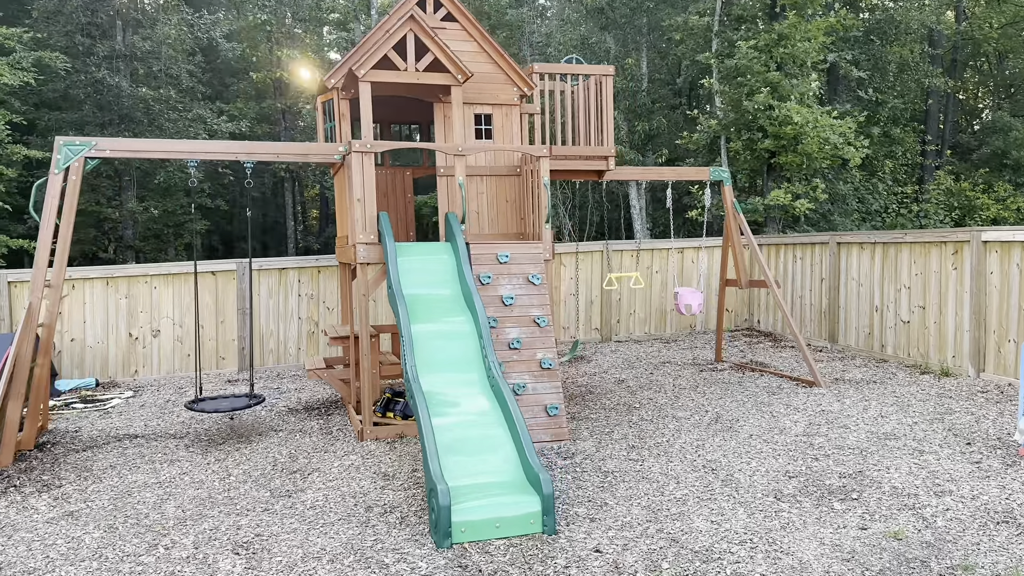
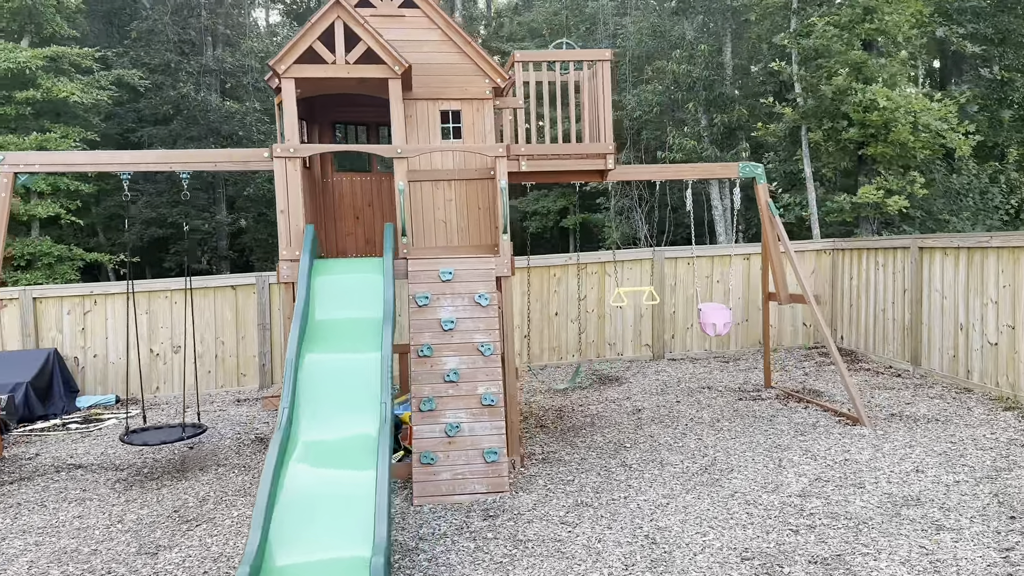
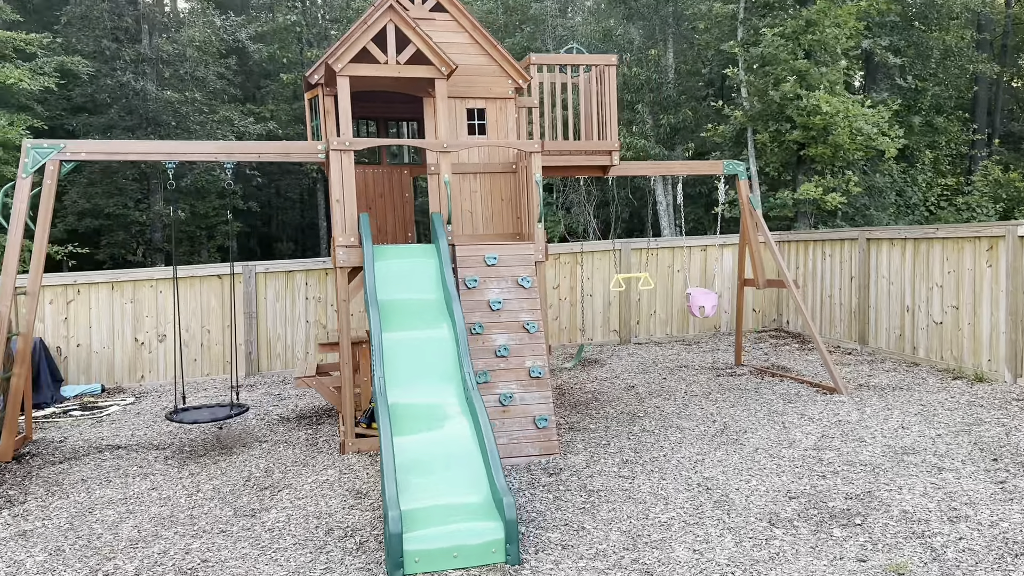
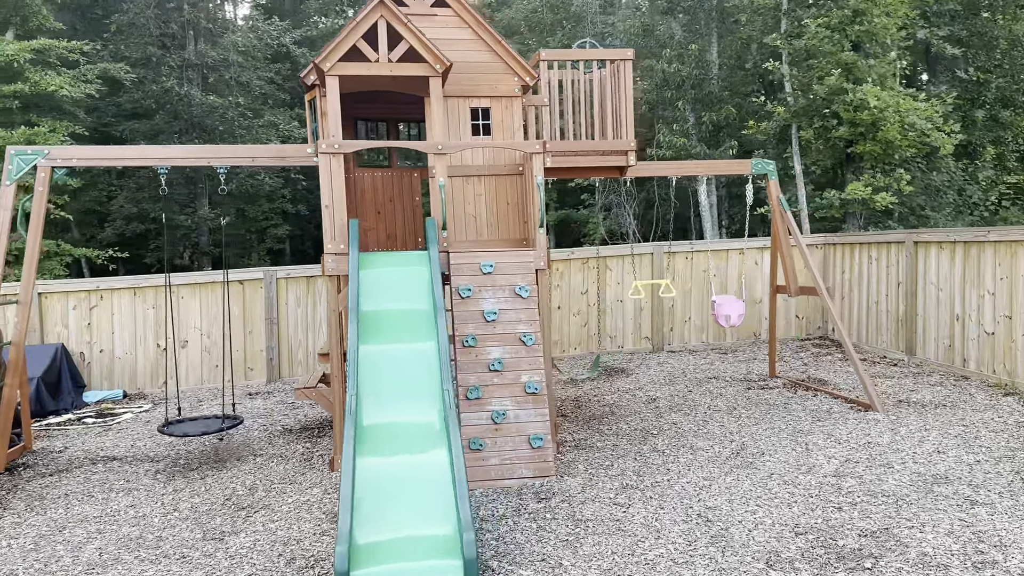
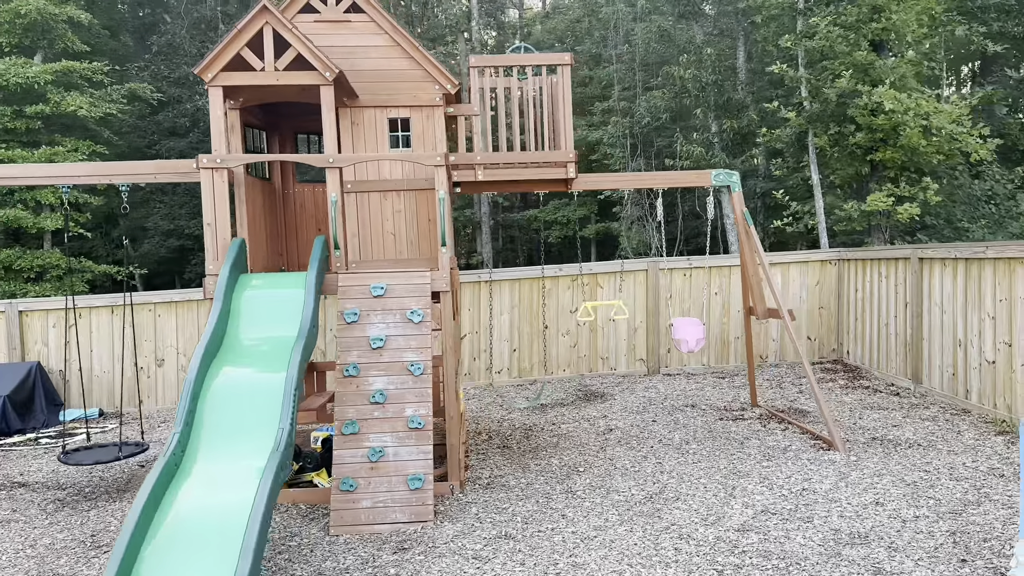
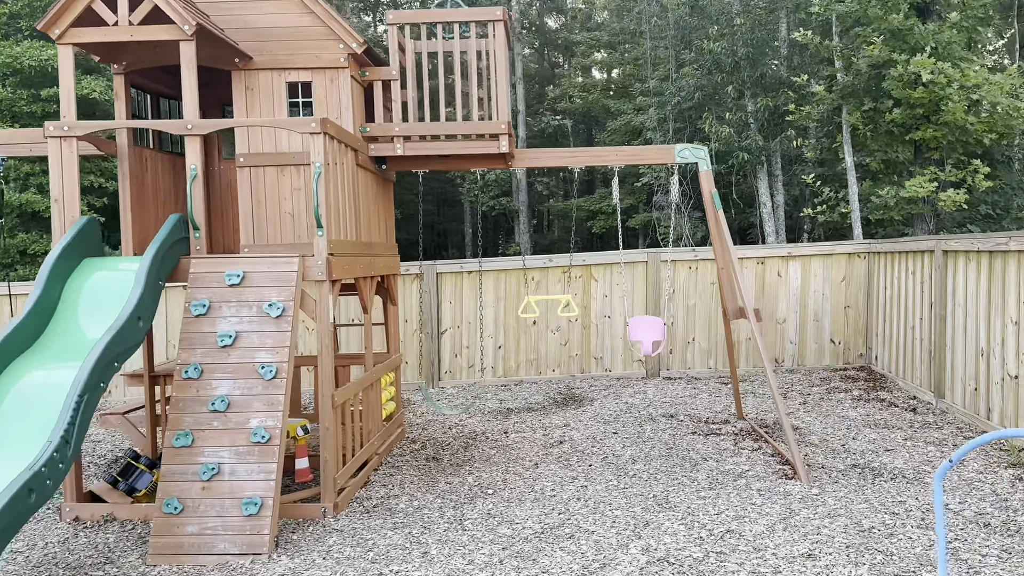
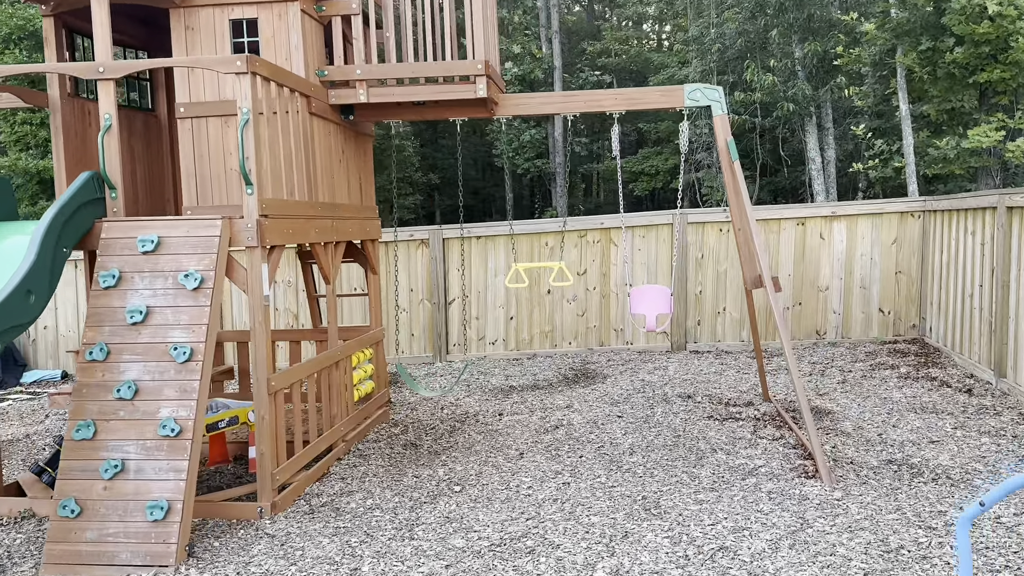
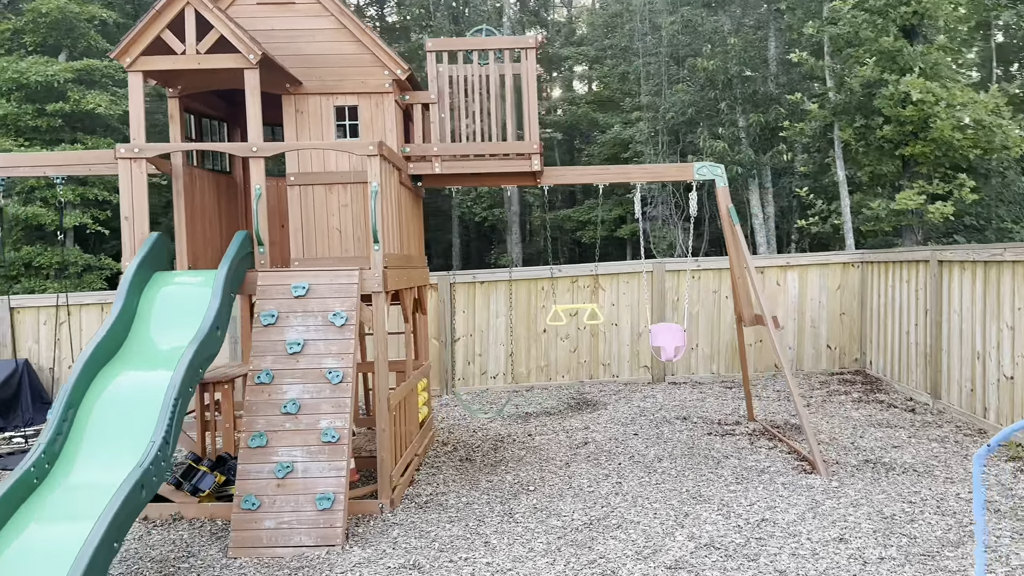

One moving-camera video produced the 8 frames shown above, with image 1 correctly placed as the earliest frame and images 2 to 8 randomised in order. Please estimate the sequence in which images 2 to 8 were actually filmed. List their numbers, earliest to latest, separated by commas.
3, 4, 2, 5, 8, 6, 7
